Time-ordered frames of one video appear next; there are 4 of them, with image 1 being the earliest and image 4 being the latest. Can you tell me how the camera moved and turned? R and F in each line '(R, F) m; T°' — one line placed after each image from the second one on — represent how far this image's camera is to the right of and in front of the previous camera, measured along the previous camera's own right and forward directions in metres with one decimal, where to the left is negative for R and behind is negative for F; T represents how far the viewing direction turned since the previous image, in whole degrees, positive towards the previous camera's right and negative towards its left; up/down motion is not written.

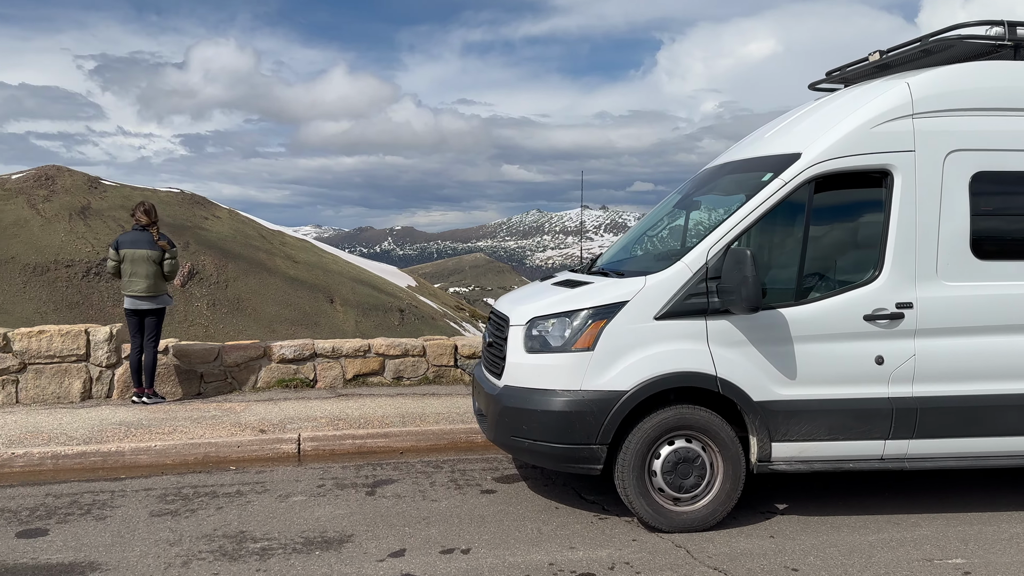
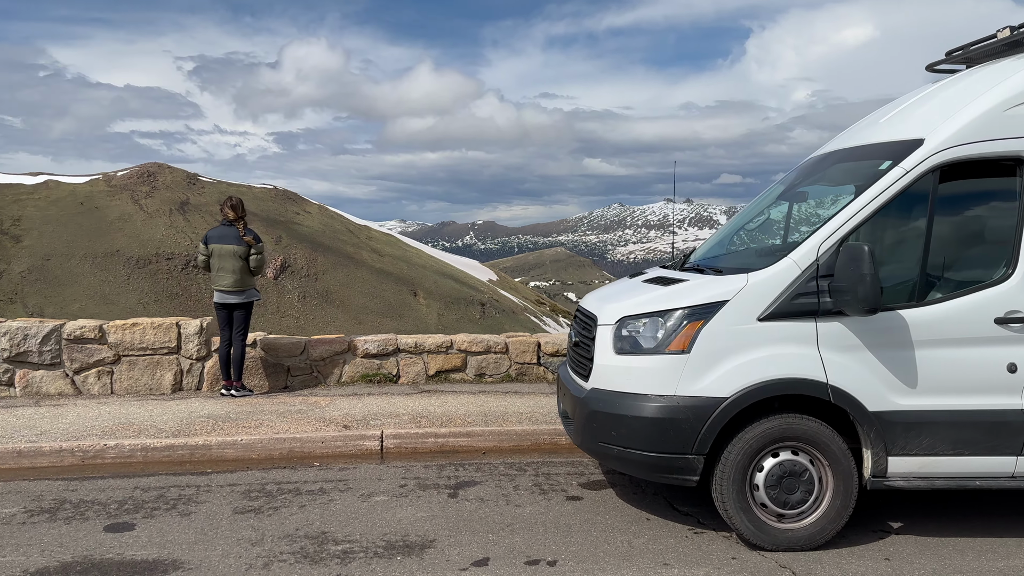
(0.0, +0.2) m; -6°
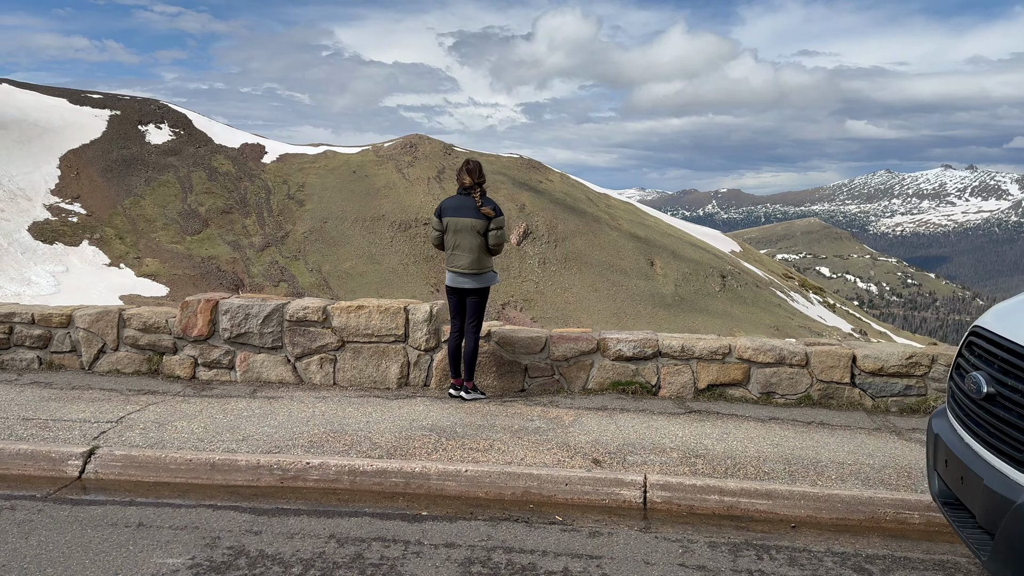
(-0.5, +1.7) m; -17°
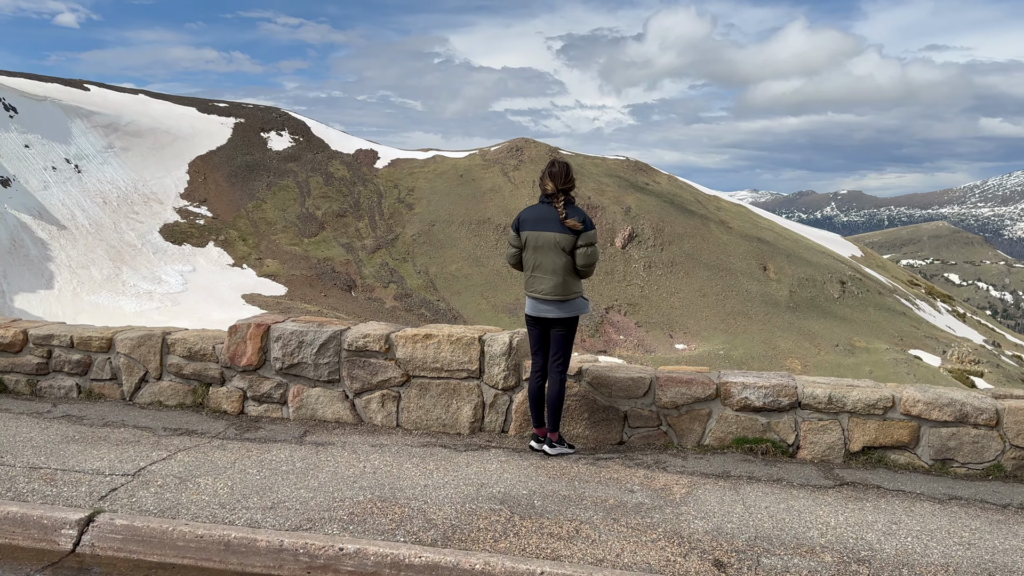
(0.0, +1.2) m; -7°
